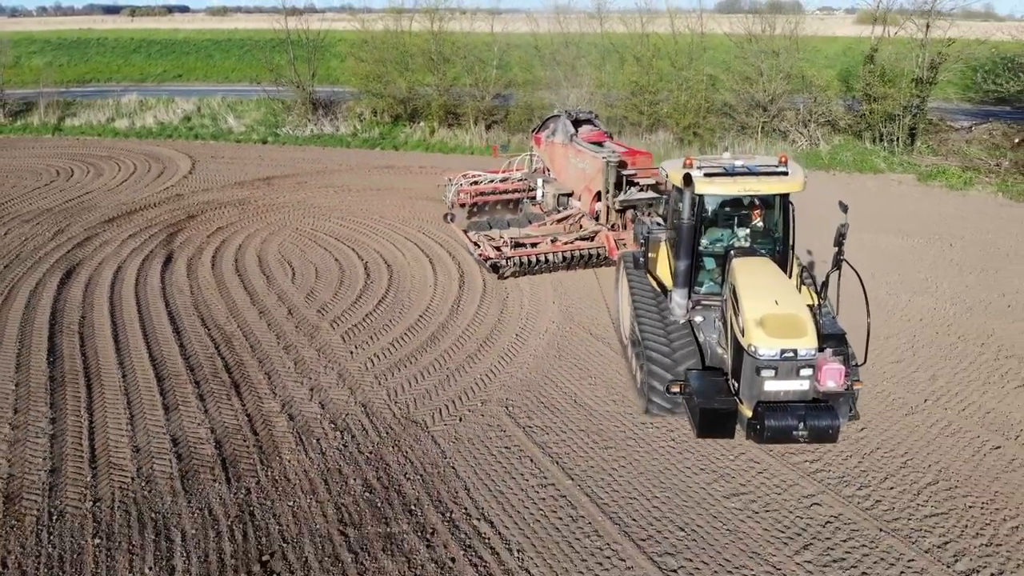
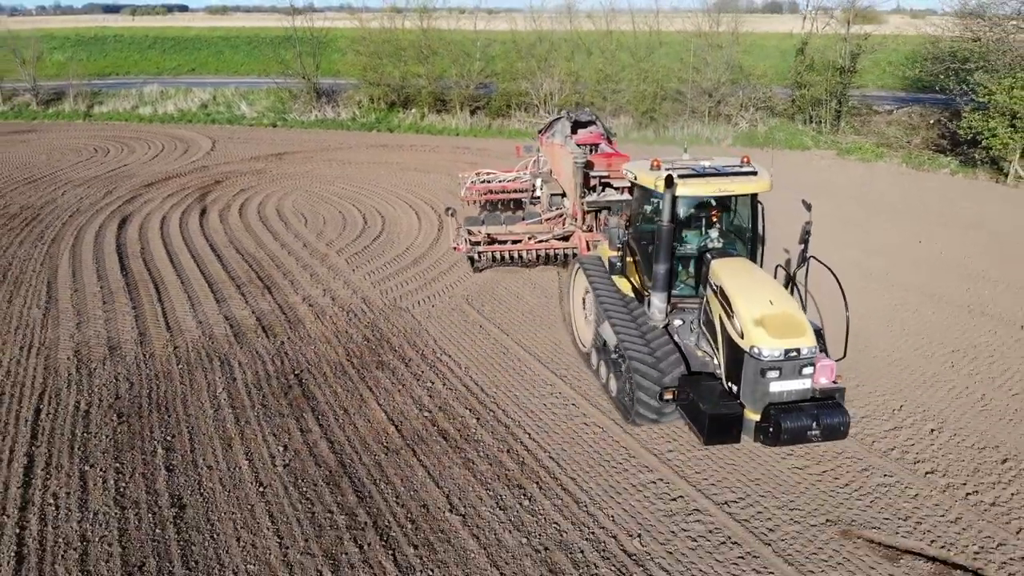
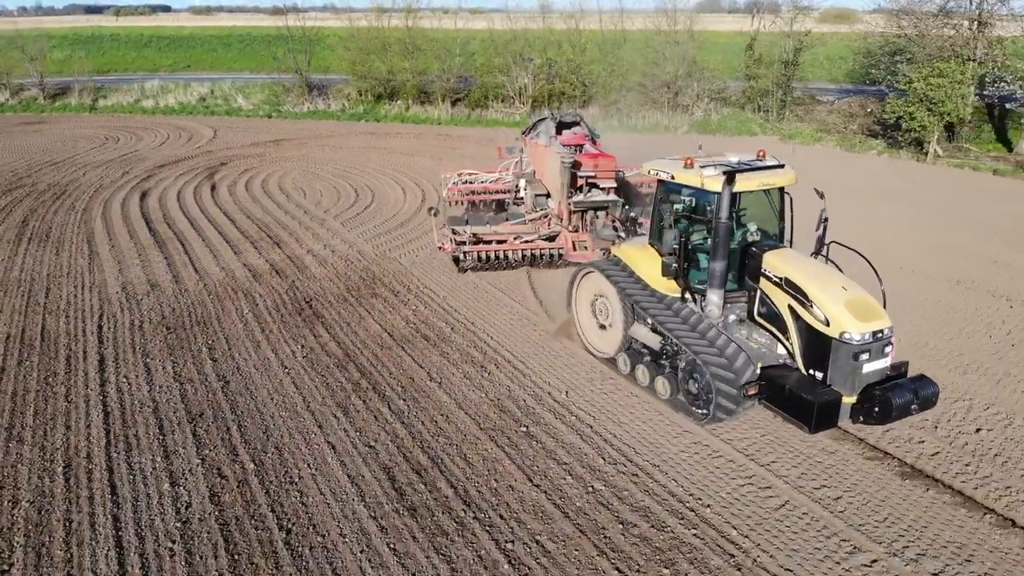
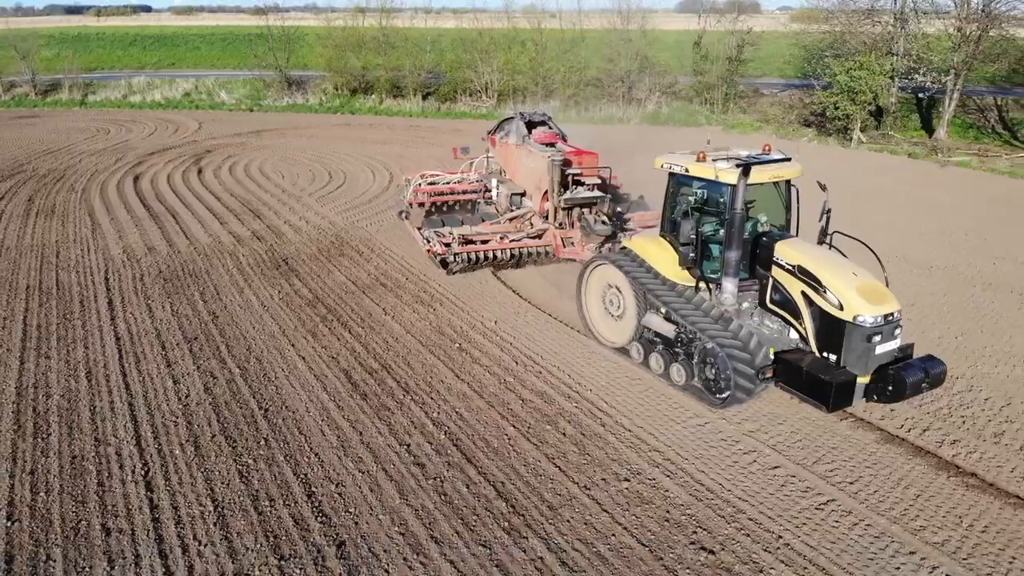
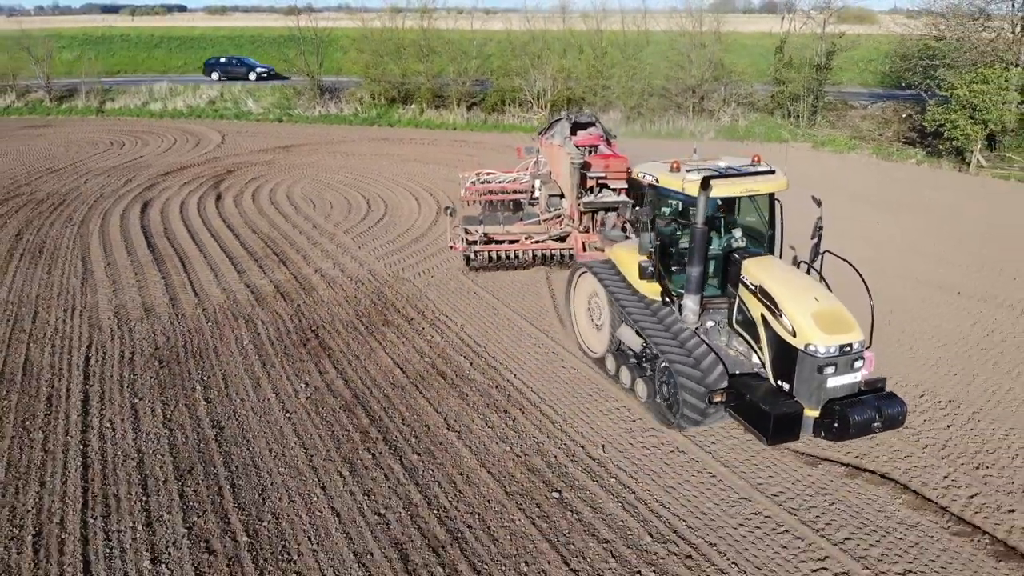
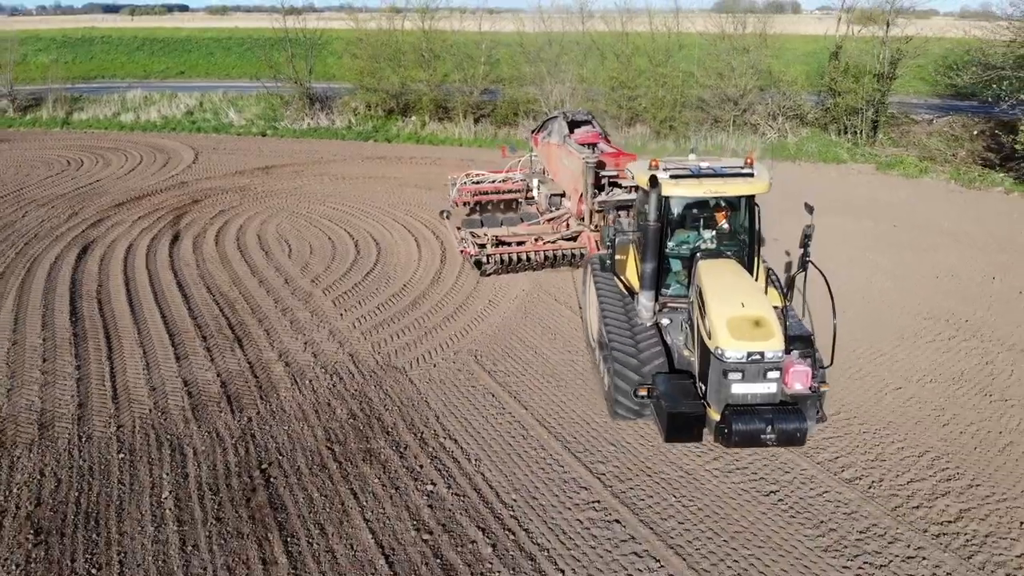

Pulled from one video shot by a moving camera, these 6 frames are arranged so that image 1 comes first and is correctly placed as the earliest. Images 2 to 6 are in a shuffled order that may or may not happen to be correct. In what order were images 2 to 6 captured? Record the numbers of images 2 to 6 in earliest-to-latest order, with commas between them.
6, 2, 5, 3, 4
